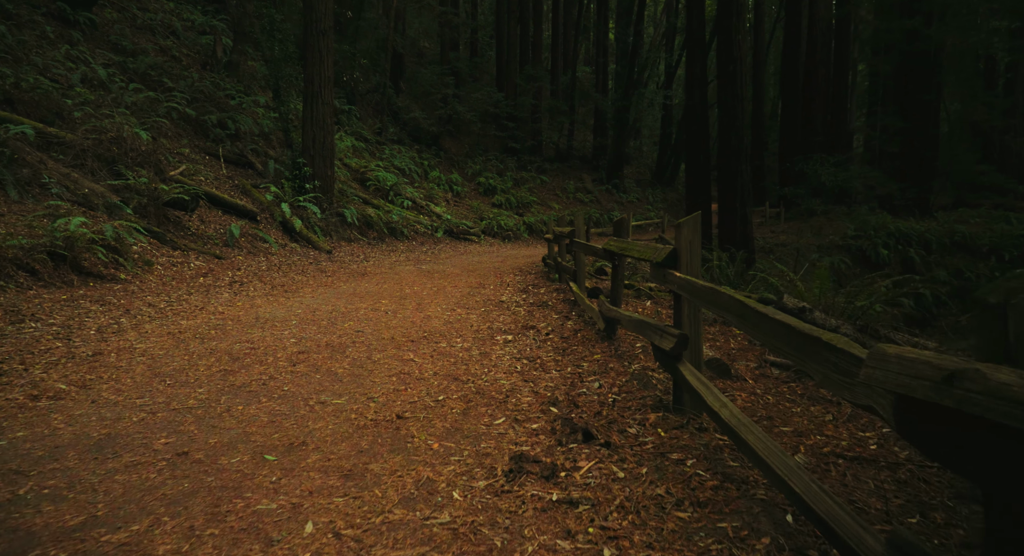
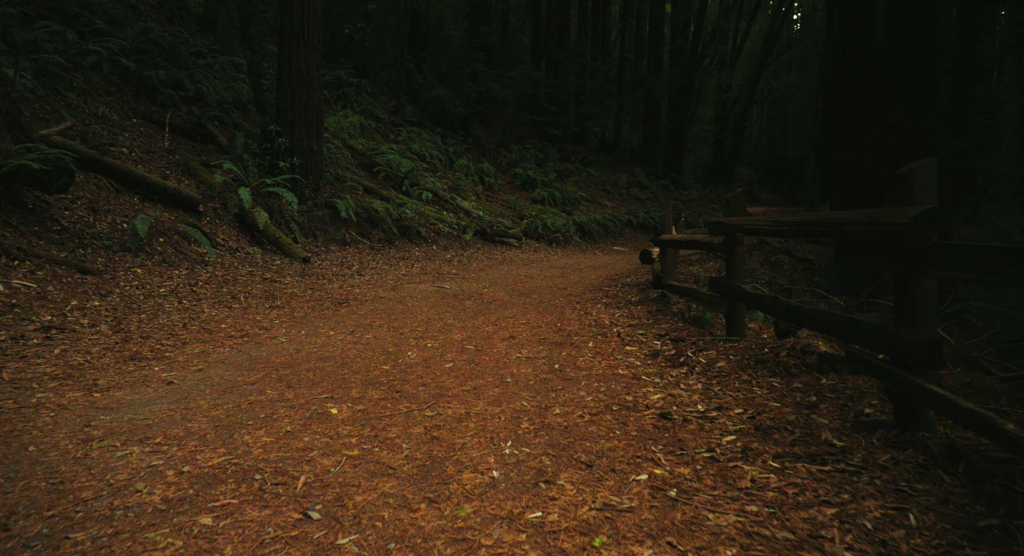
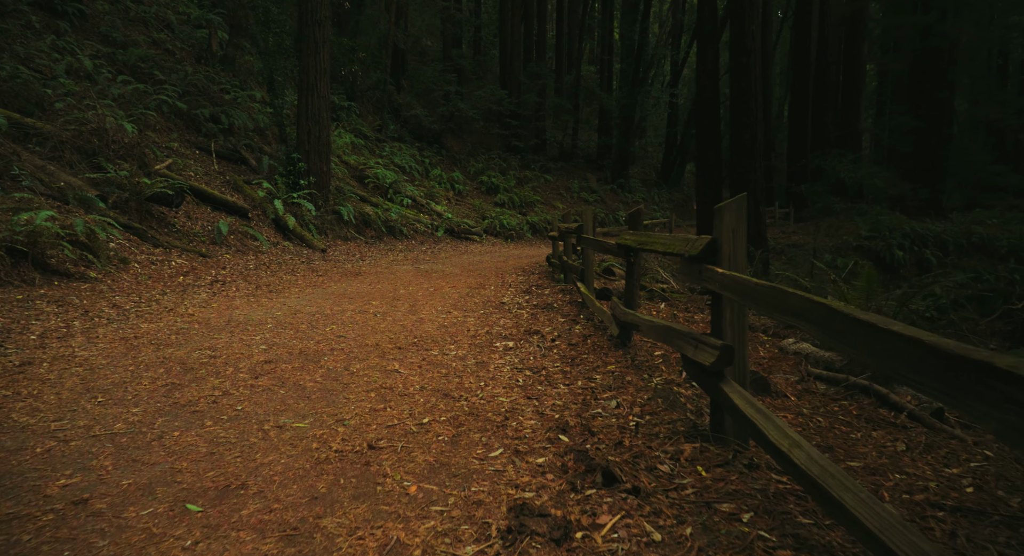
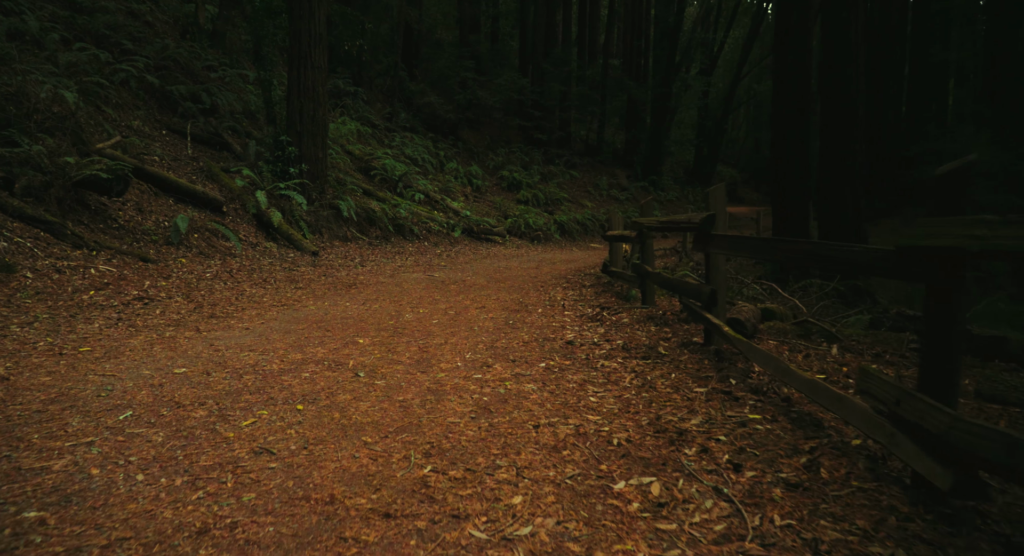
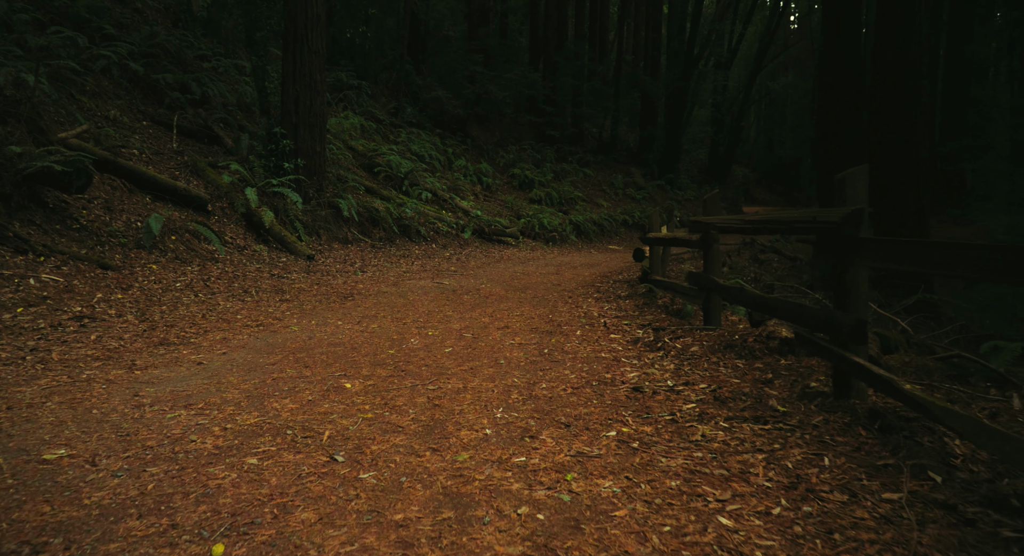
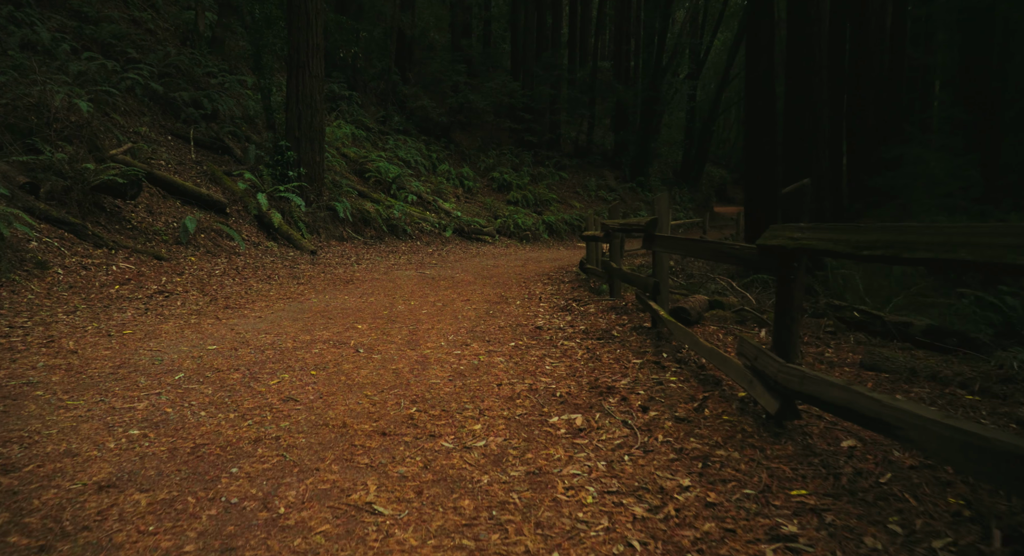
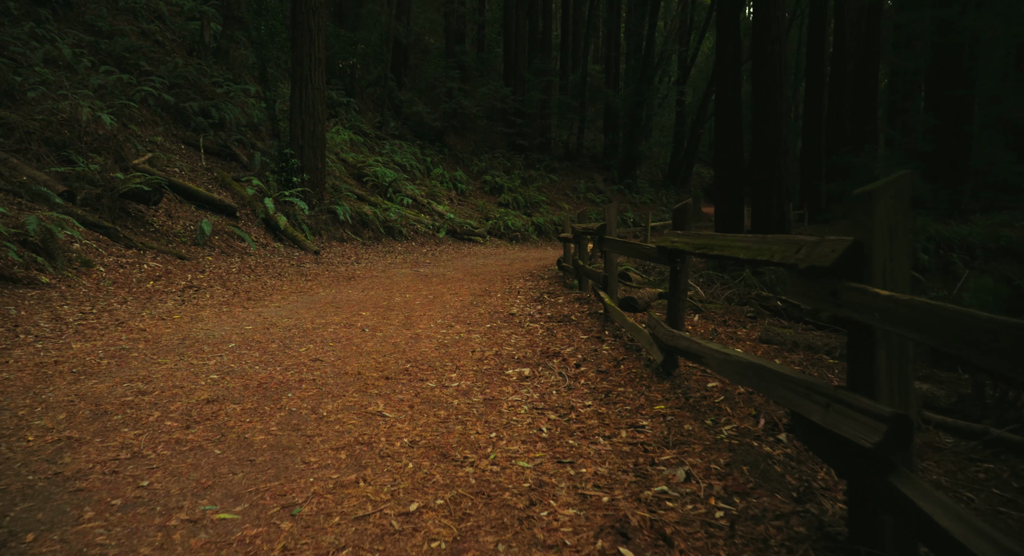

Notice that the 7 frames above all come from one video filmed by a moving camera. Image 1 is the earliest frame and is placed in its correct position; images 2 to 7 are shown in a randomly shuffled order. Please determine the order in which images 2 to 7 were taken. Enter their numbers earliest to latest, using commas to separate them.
3, 7, 6, 4, 5, 2
